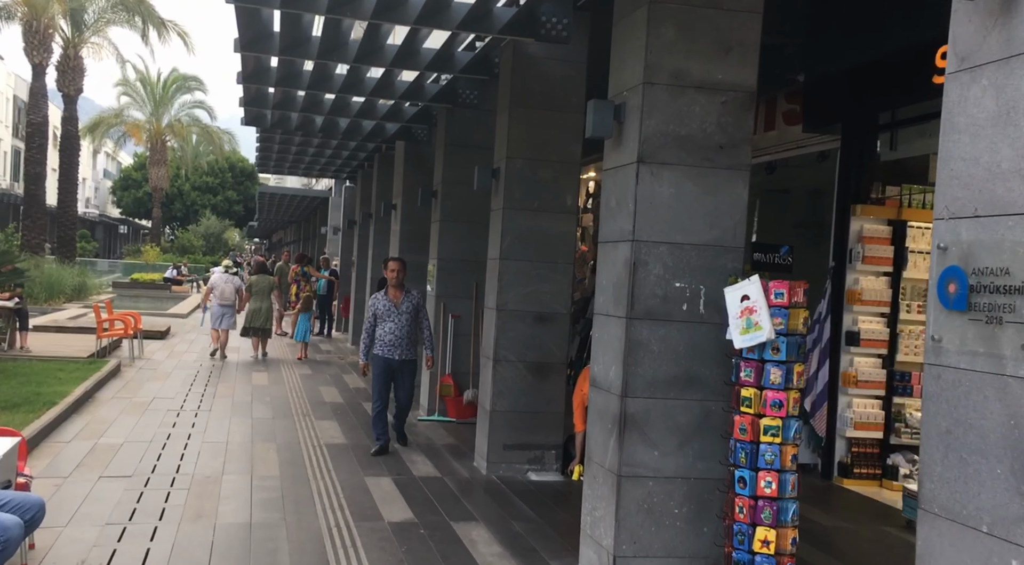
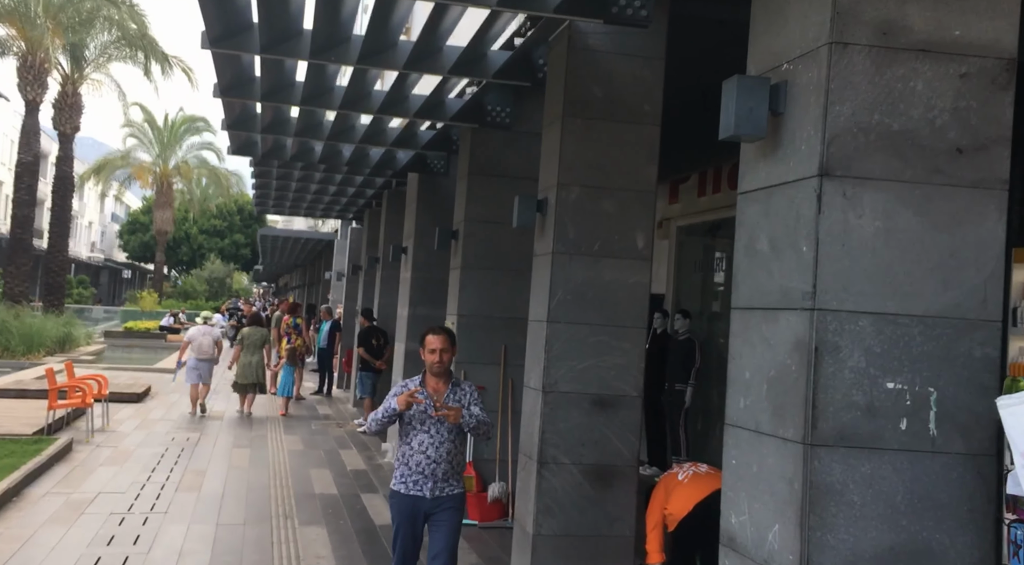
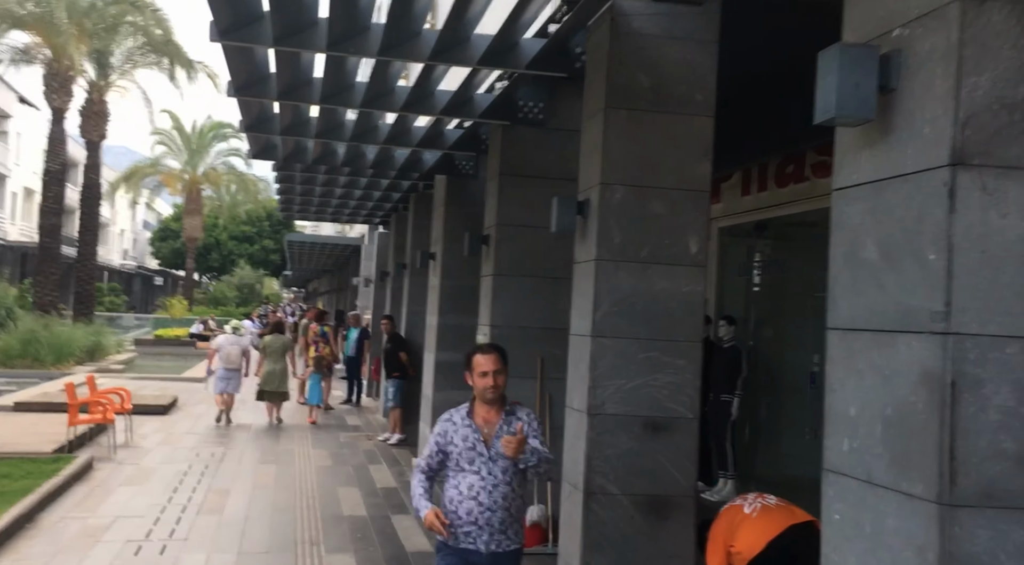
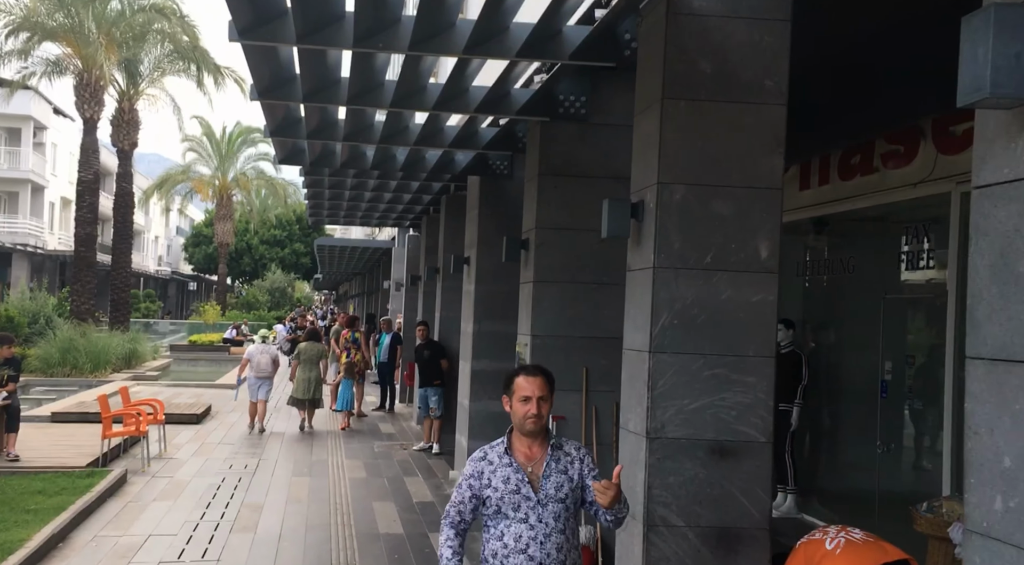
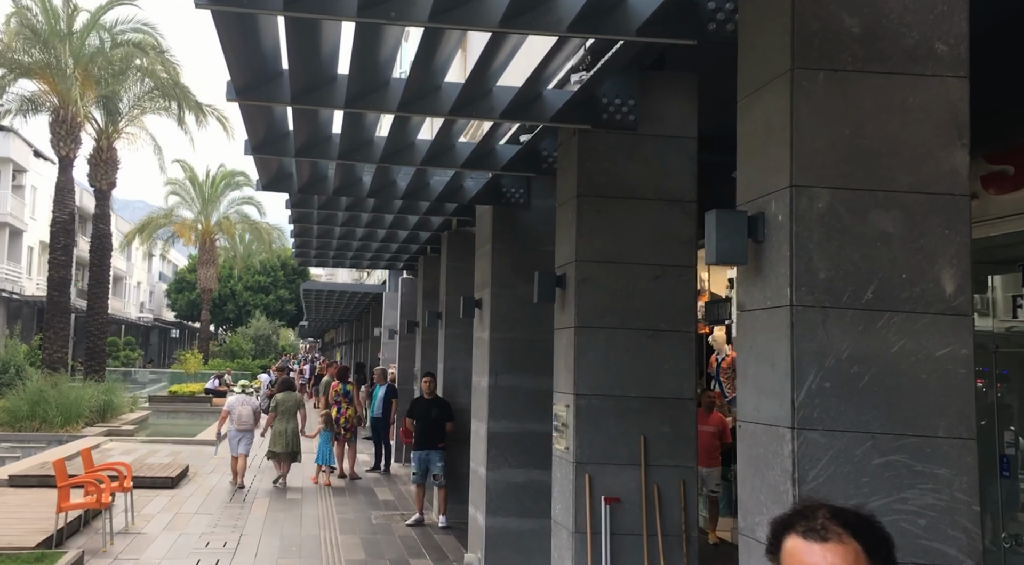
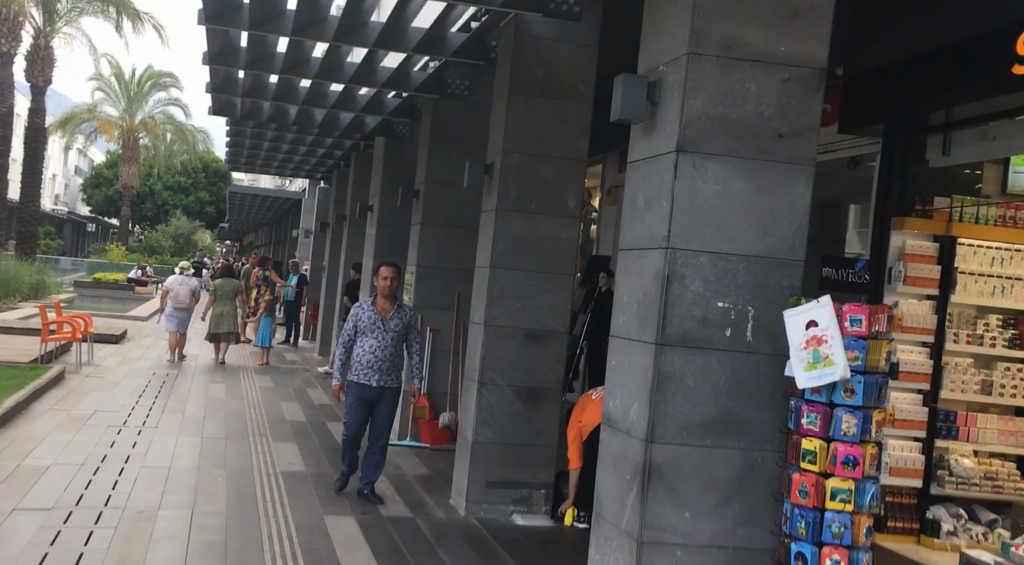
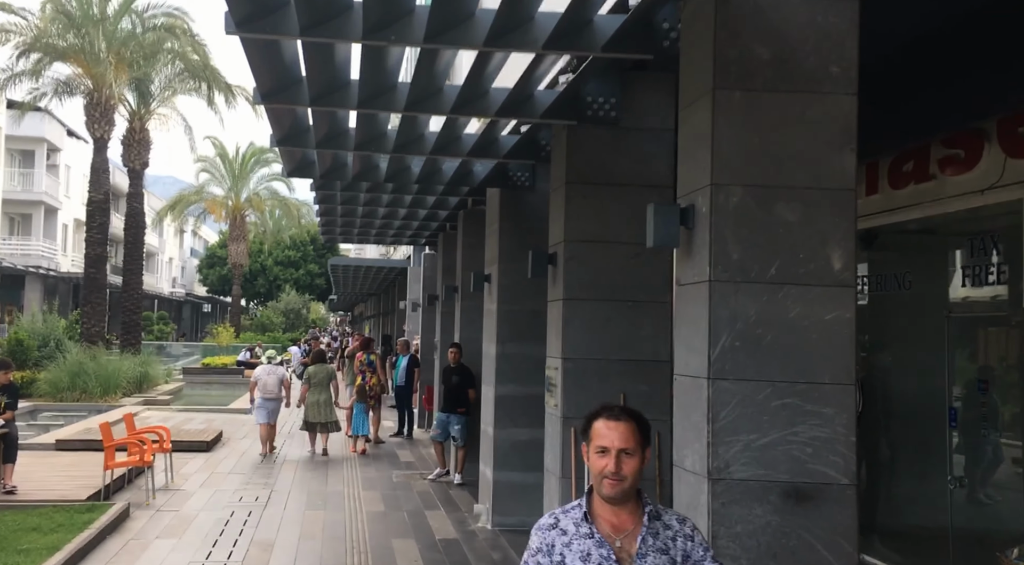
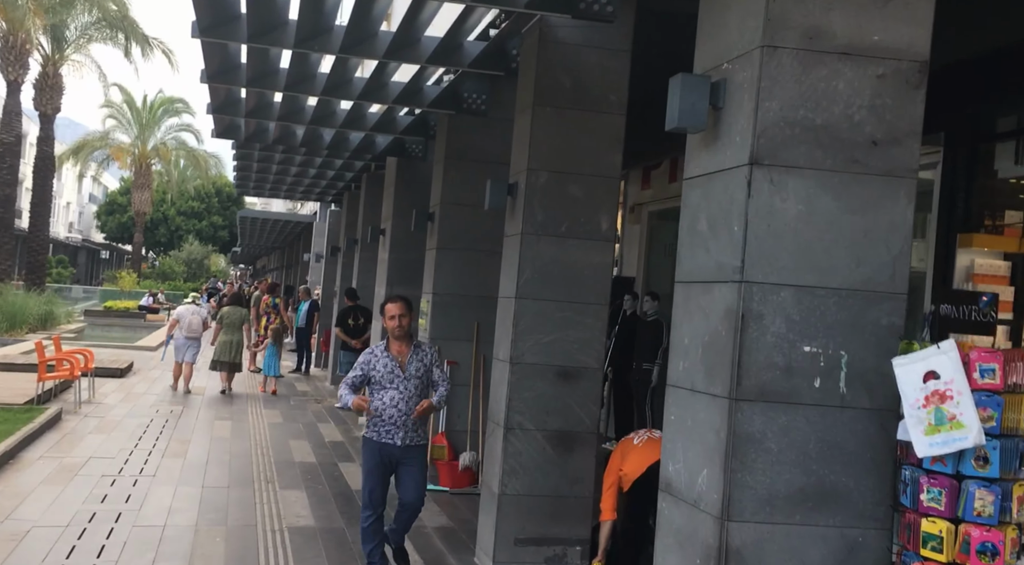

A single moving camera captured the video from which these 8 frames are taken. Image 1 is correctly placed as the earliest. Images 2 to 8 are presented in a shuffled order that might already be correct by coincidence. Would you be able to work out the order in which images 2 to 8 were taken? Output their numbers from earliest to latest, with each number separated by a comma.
6, 8, 2, 3, 4, 7, 5
